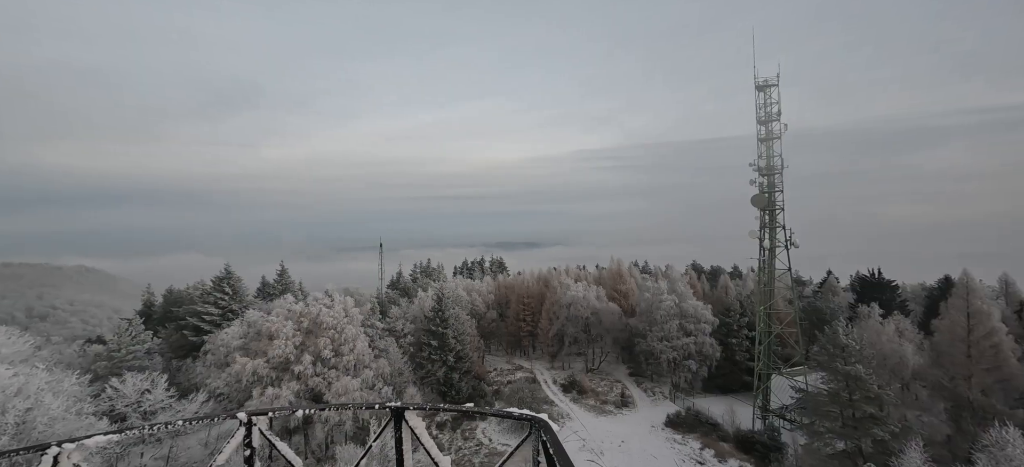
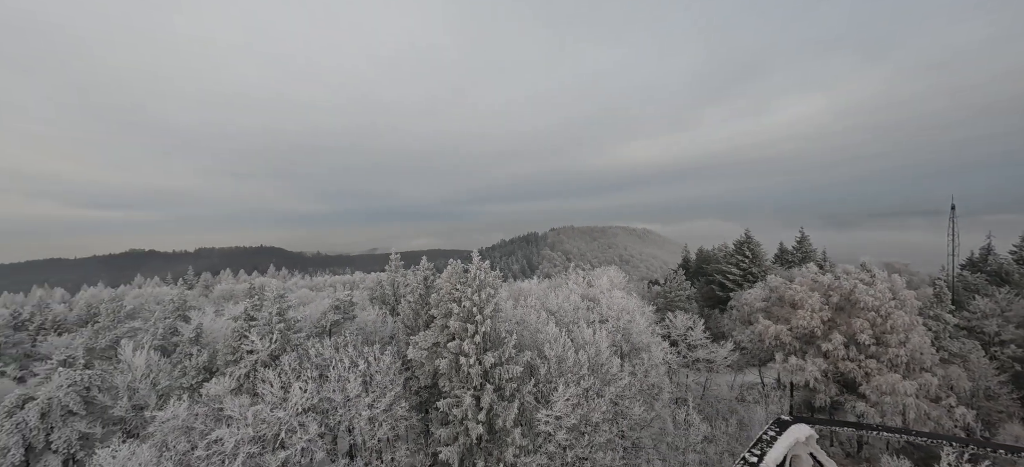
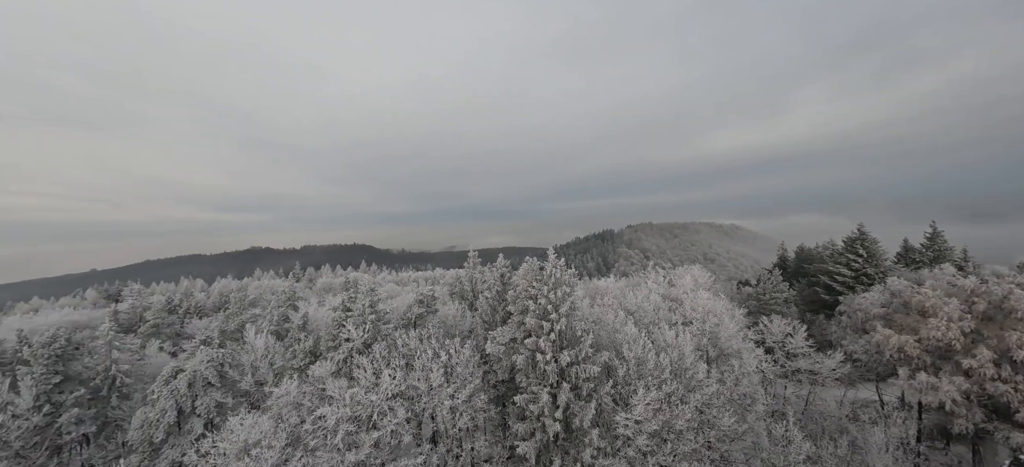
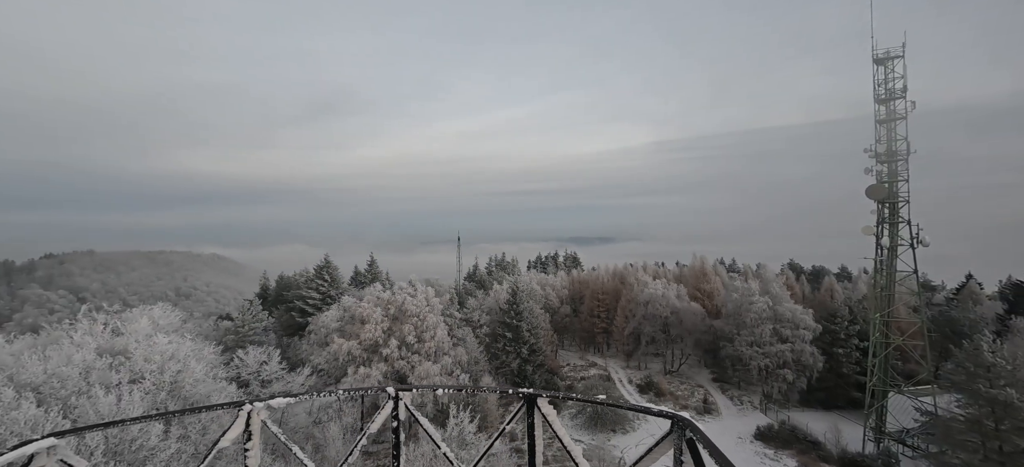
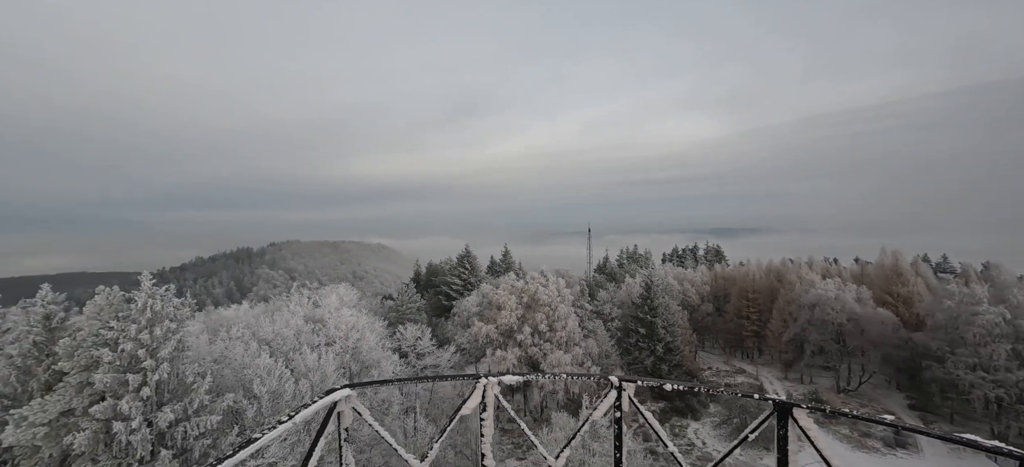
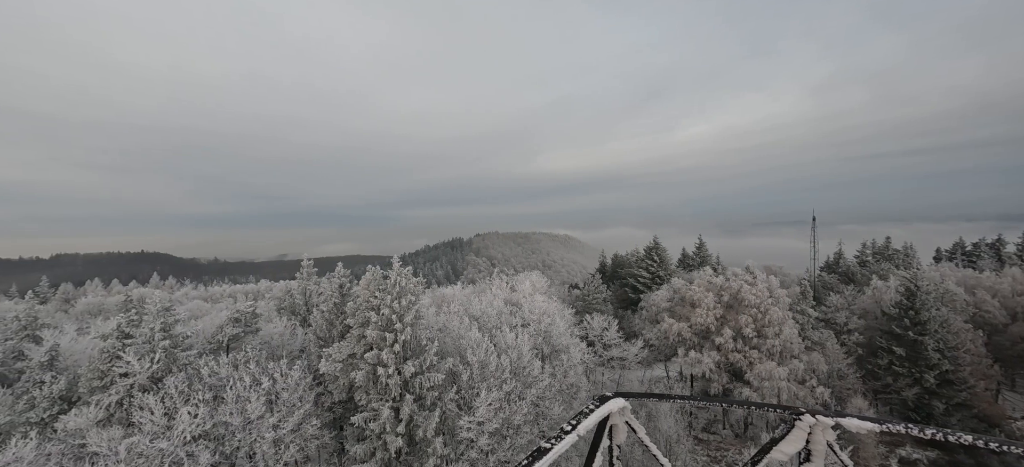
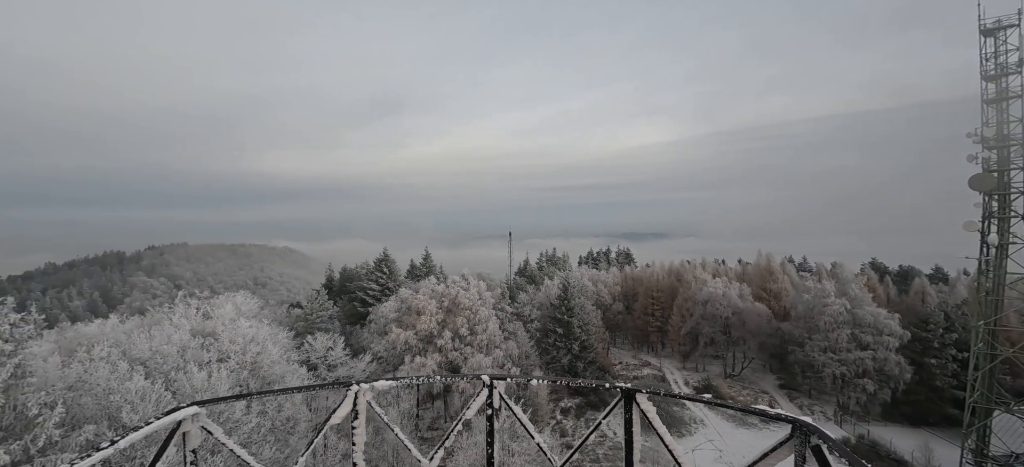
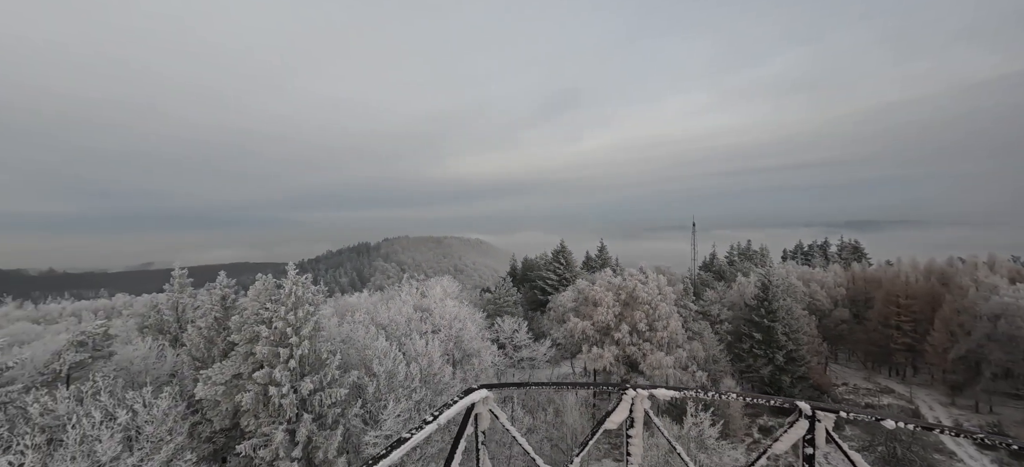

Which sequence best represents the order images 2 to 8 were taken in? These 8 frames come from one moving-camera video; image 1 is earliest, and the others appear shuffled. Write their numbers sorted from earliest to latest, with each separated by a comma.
4, 7, 5, 8, 6, 2, 3
